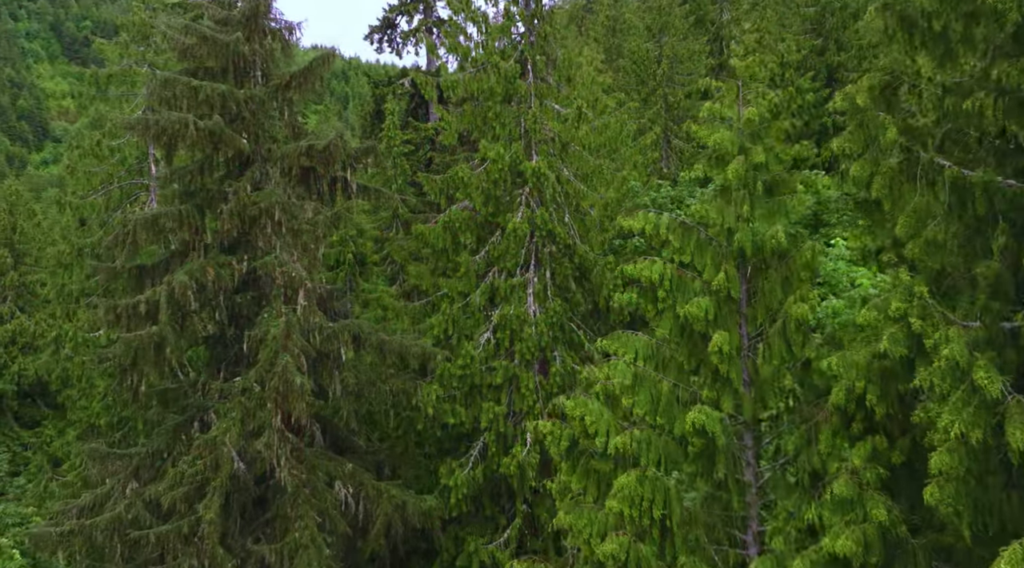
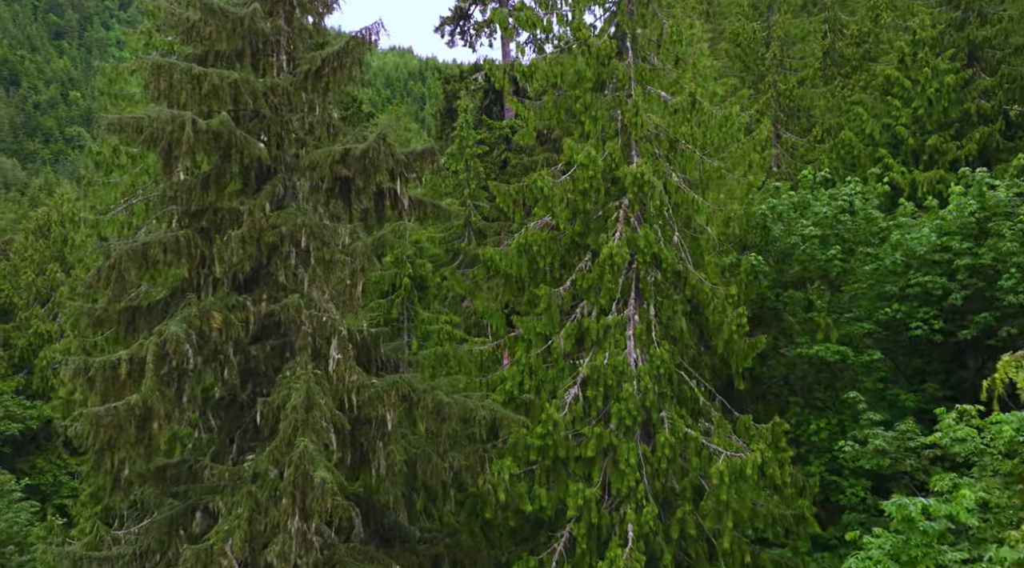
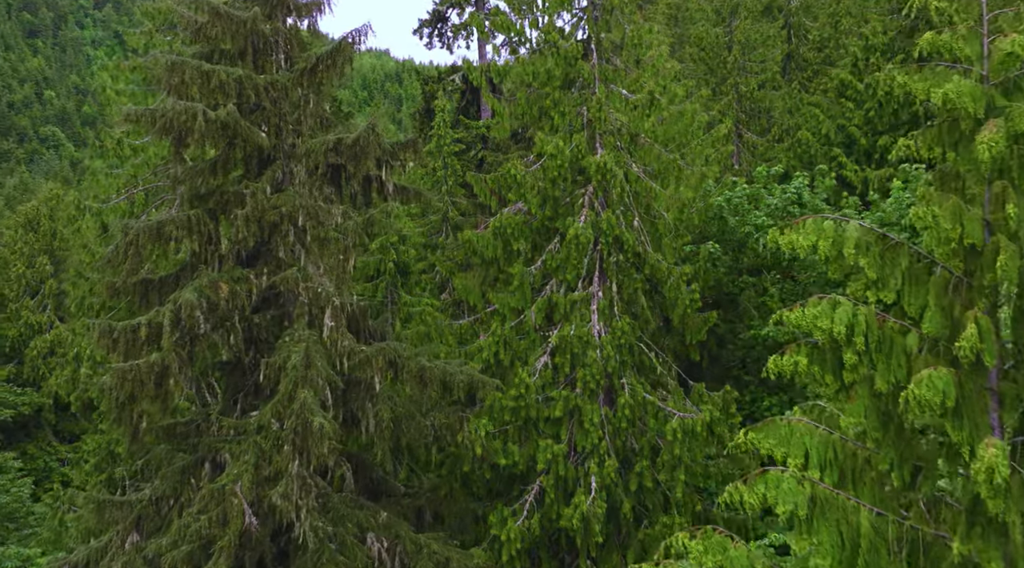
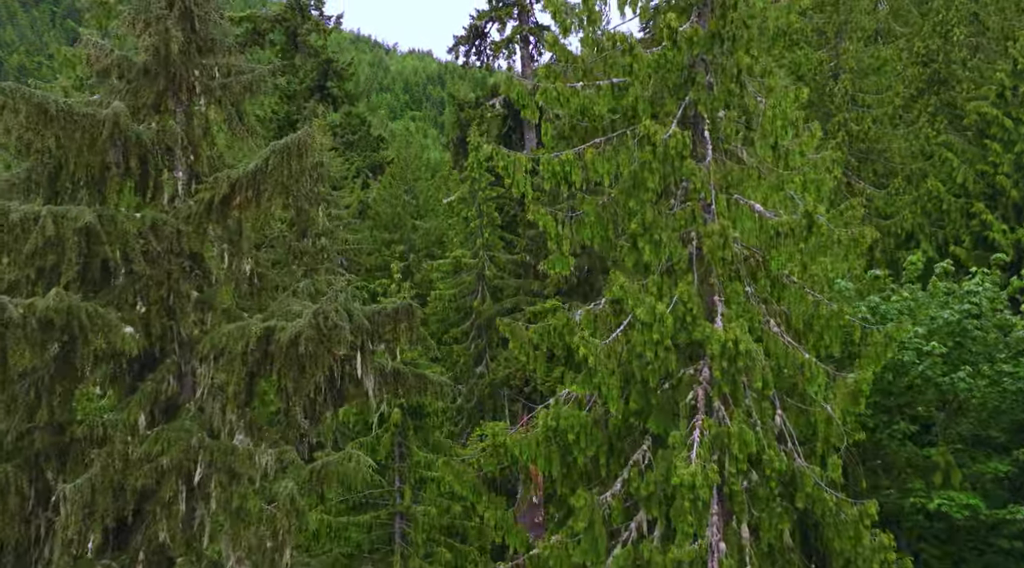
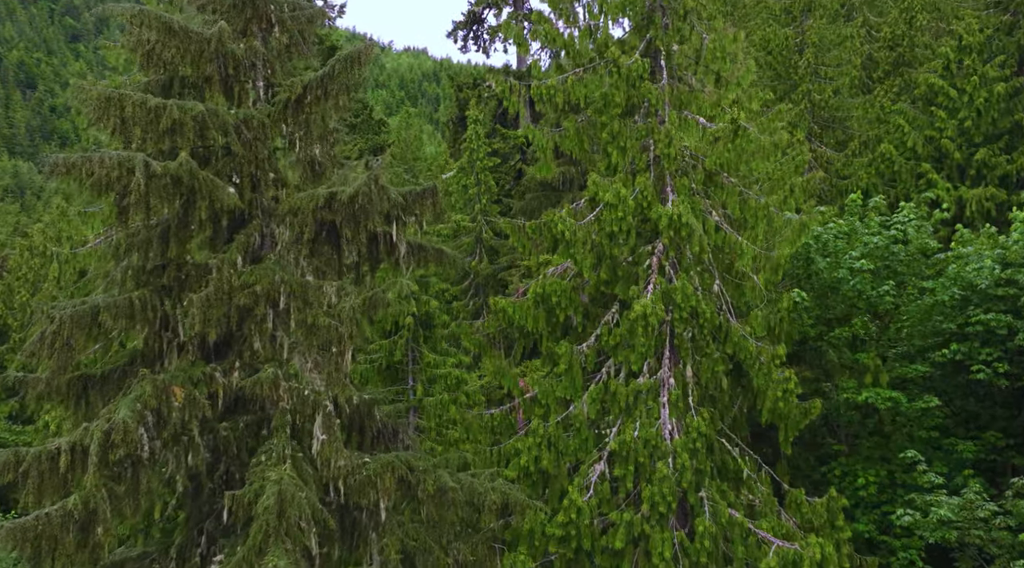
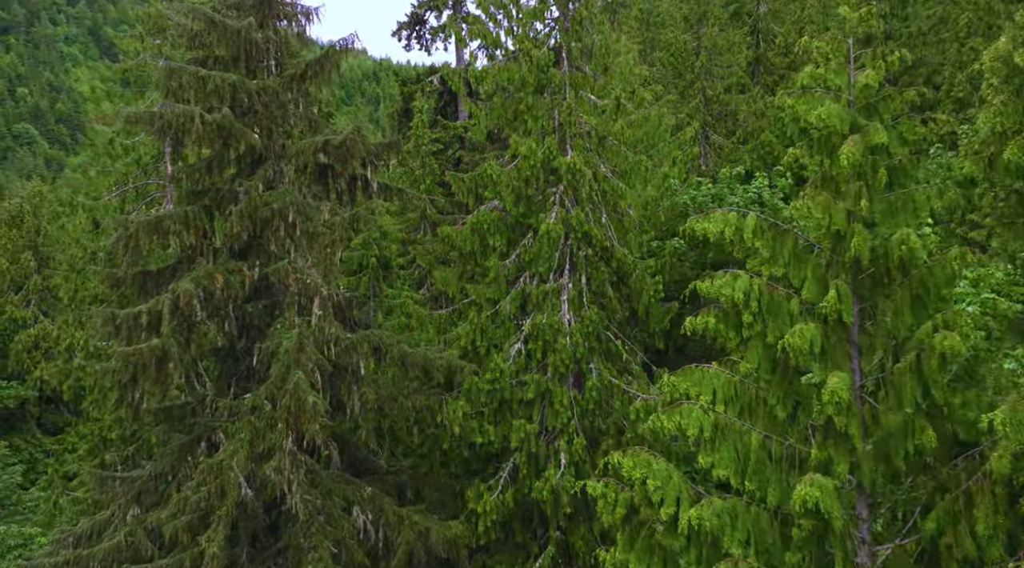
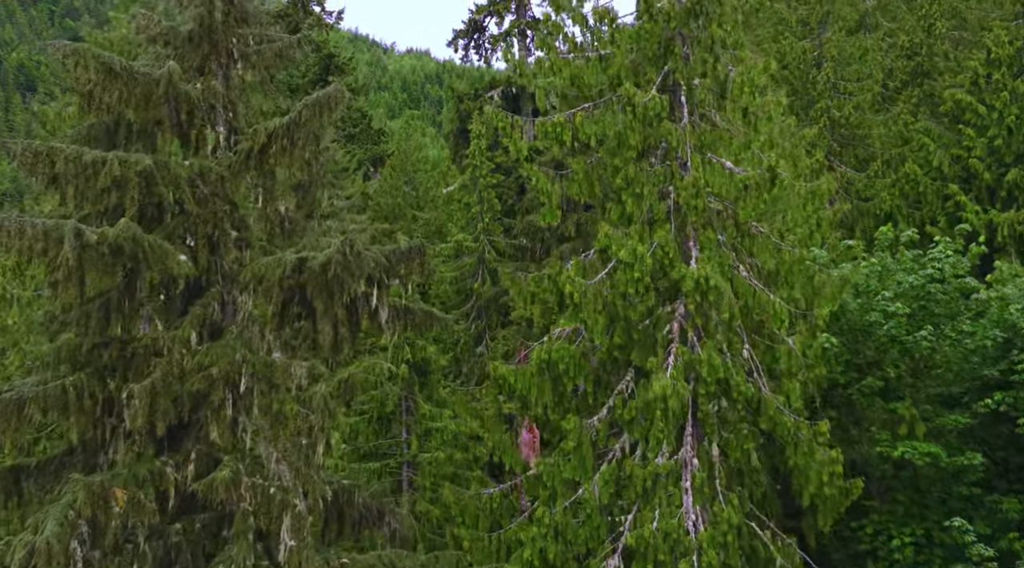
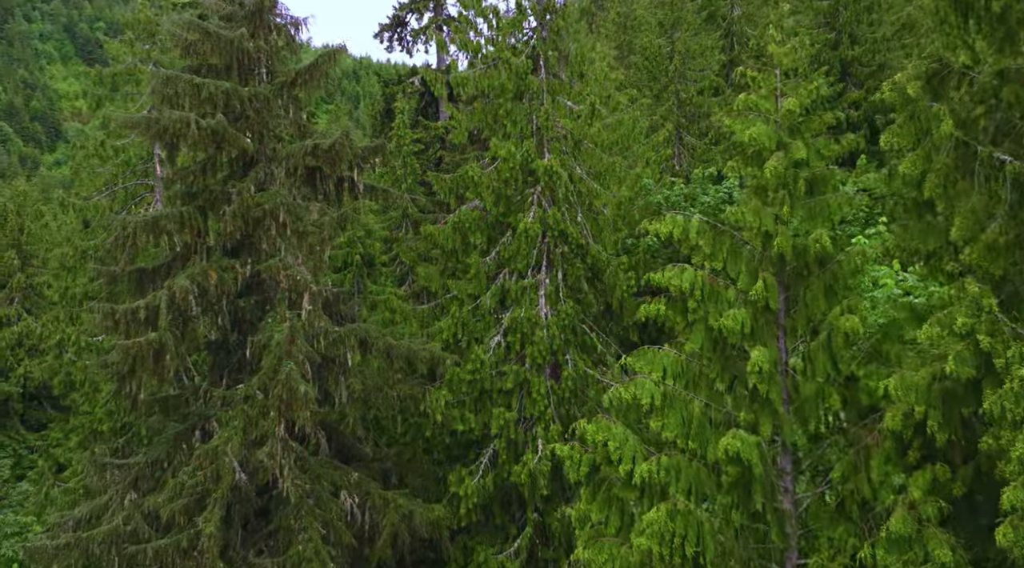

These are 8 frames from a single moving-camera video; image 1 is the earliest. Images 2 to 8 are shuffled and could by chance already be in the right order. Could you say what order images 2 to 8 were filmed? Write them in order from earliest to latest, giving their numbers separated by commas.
8, 6, 3, 2, 5, 7, 4
